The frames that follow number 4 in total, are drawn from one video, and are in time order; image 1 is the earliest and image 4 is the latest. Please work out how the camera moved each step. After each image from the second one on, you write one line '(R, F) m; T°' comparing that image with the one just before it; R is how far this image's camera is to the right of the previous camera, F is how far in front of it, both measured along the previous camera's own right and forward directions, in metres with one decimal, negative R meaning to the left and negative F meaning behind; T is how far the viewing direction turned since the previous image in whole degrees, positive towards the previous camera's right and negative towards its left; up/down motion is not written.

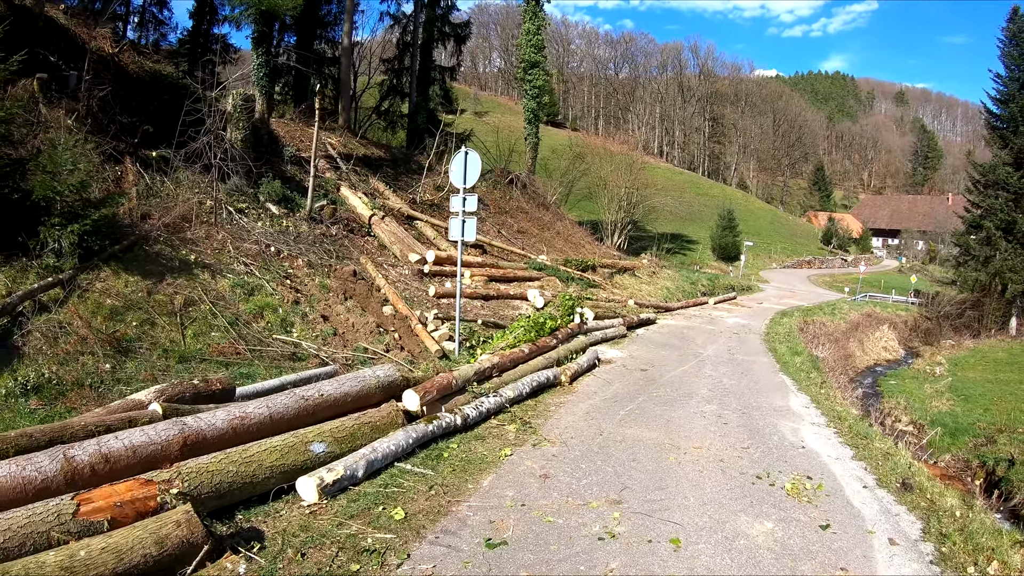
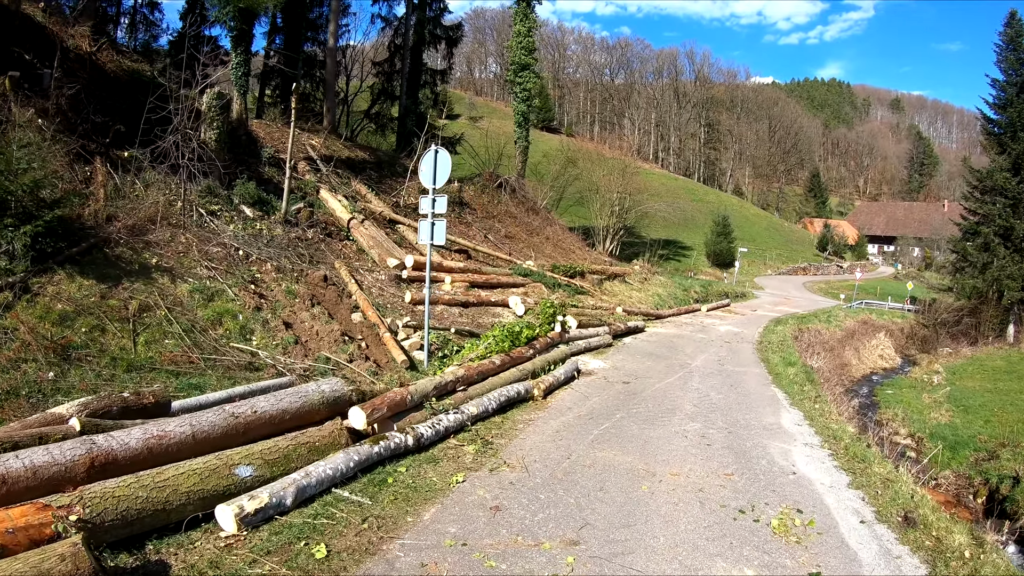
(+0.5, +1.4) m; 0°
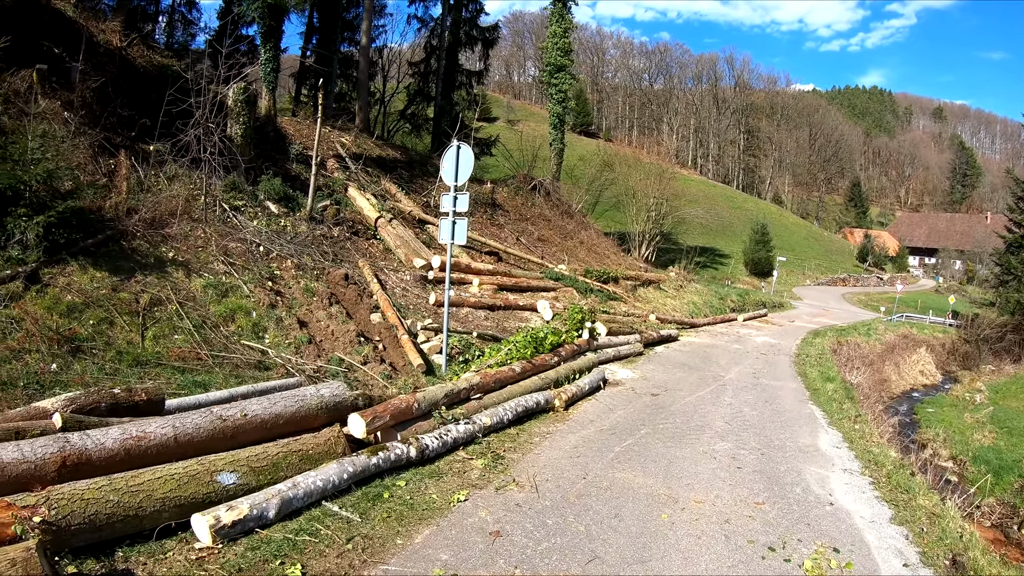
(+0.2, +1.0) m; -2°
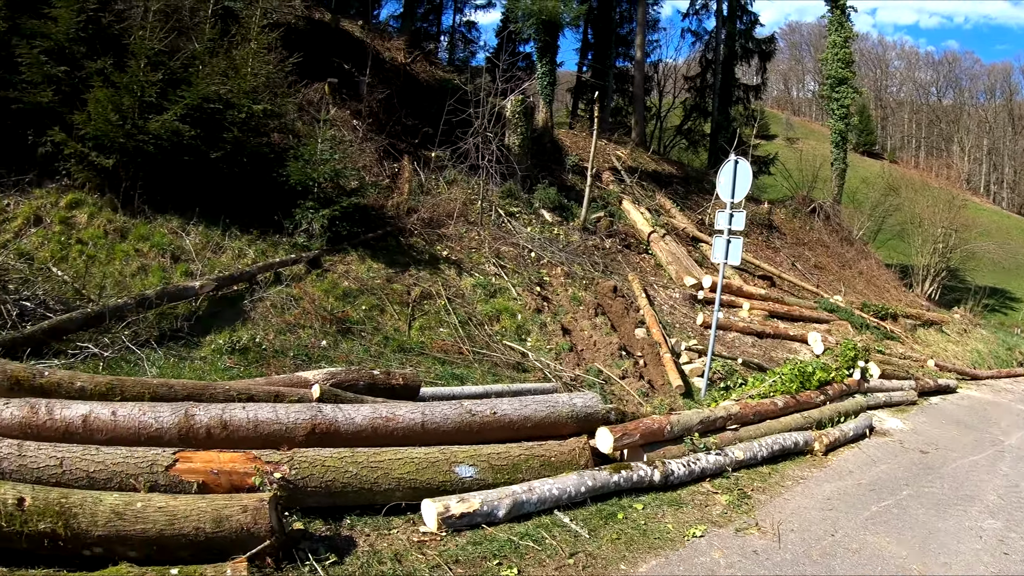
(+0.3, +0.1) m; -17°
